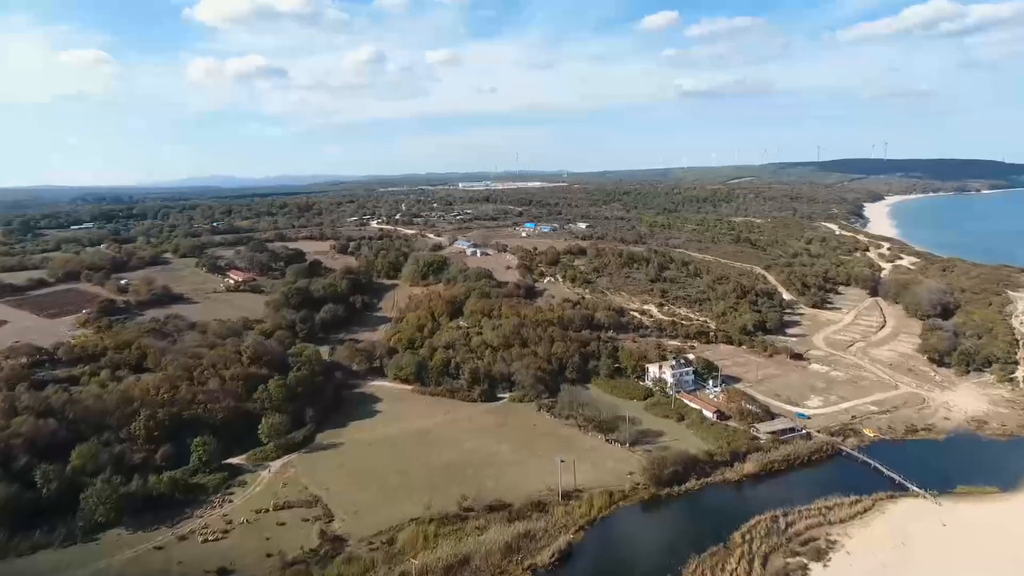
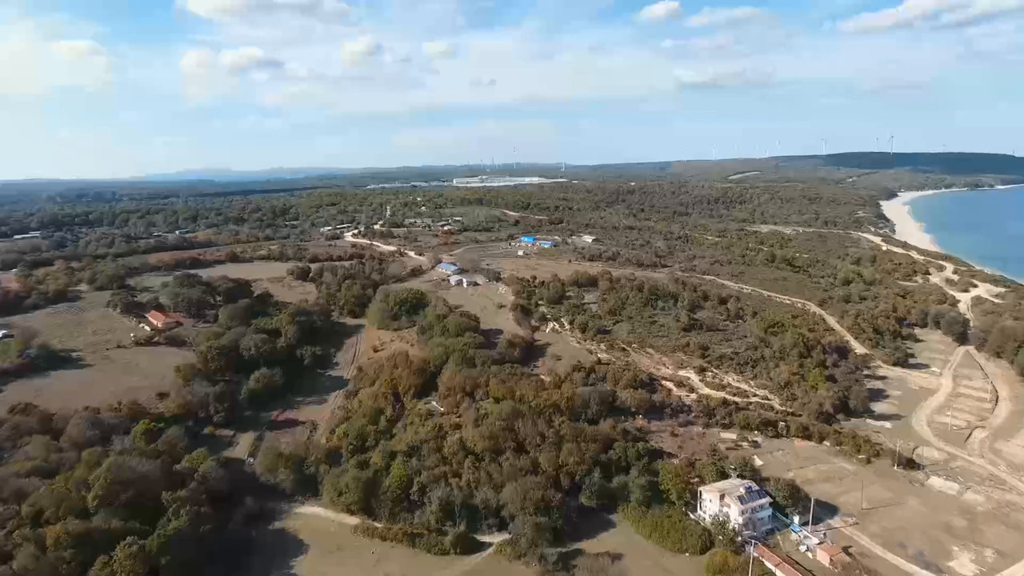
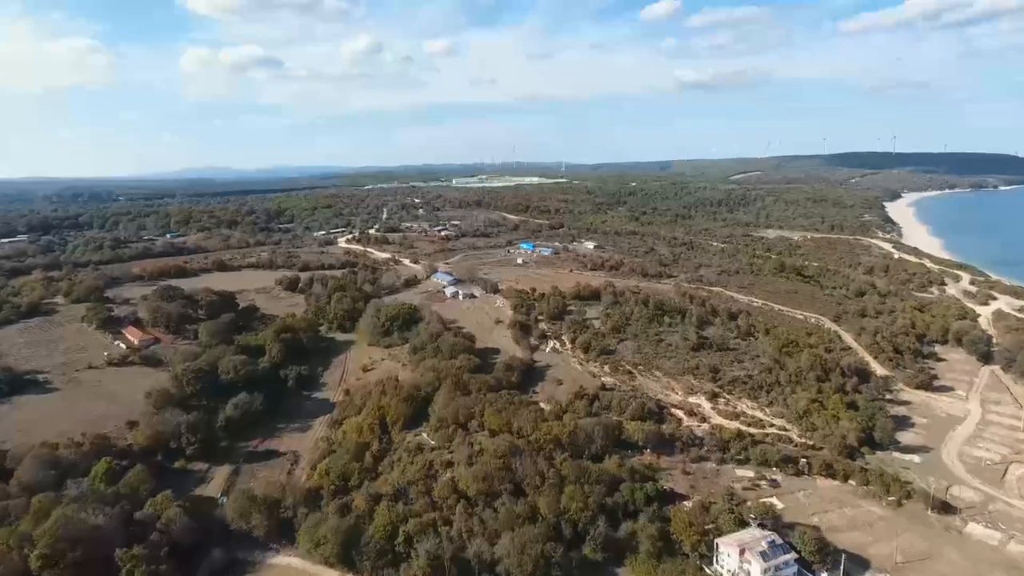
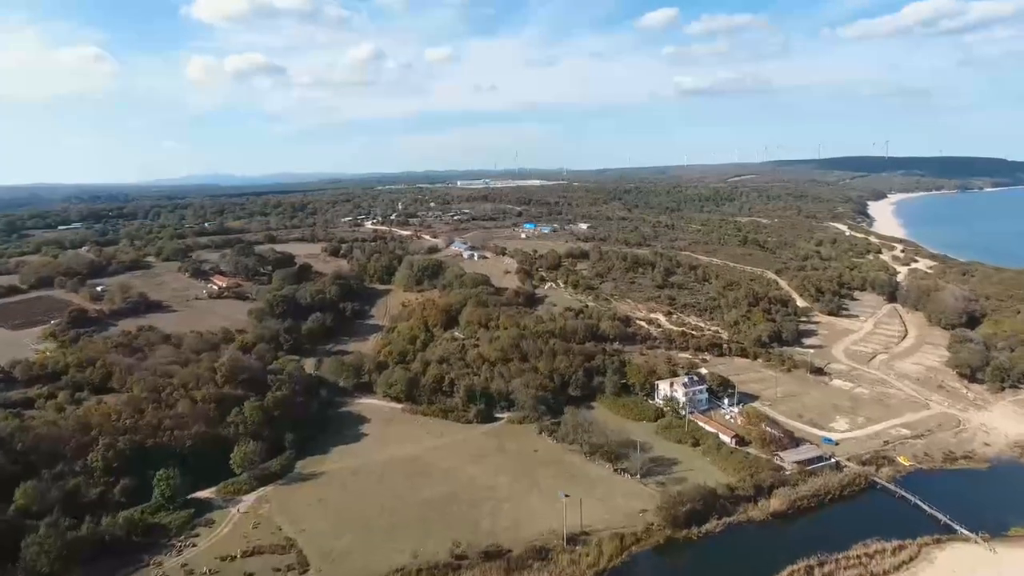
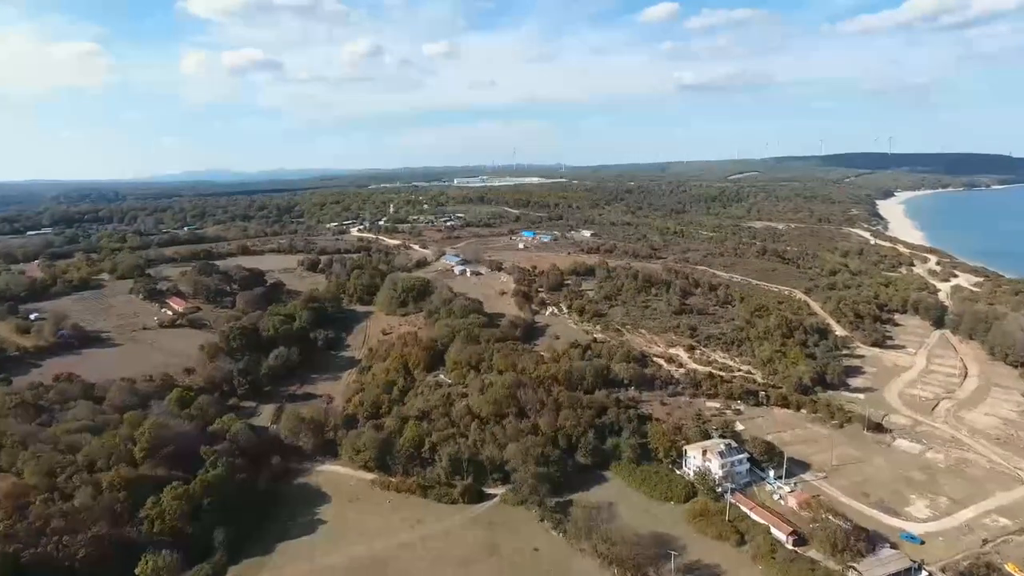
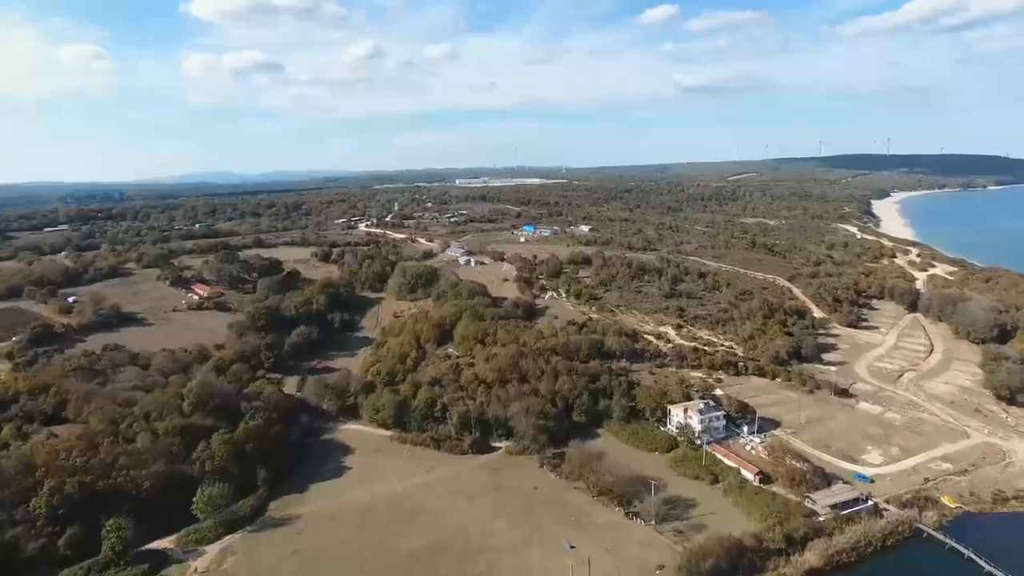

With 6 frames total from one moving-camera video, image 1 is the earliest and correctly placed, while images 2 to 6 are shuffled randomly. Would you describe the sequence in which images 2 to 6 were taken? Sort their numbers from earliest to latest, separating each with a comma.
4, 6, 5, 2, 3
